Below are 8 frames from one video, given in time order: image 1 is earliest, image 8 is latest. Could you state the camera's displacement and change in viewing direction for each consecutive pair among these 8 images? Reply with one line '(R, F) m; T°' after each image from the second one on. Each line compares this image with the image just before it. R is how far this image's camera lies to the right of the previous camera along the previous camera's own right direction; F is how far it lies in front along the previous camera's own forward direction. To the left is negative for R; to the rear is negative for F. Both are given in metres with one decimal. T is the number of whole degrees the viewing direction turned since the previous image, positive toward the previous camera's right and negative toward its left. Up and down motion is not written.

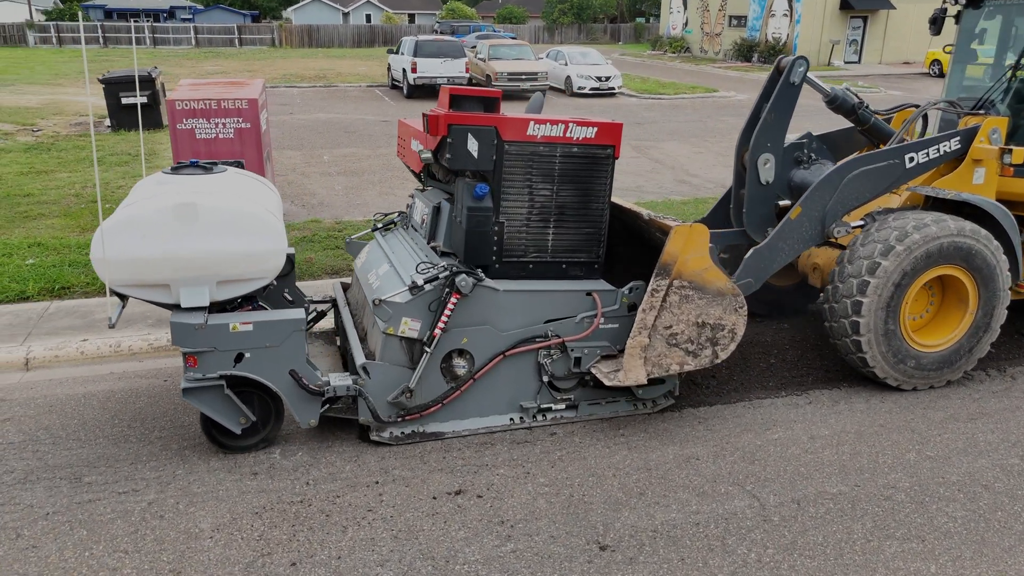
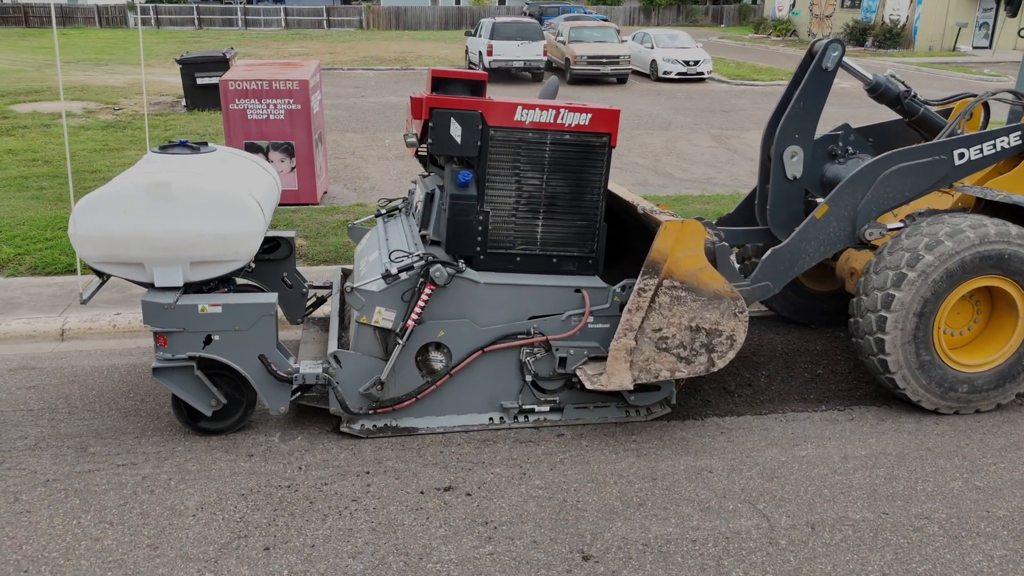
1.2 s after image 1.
(+0.8, +0.3) m; -8°
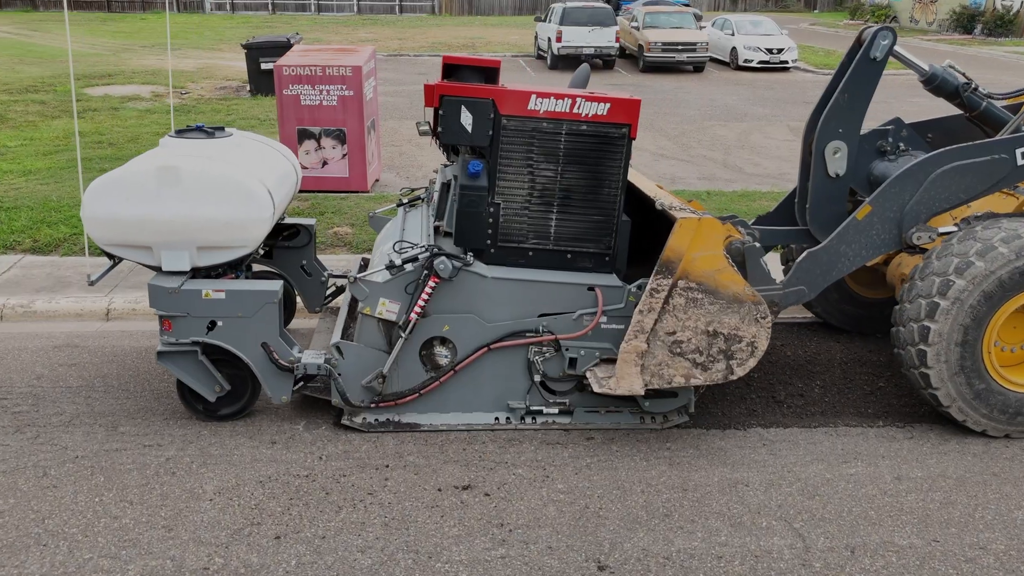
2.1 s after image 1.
(+0.4, +0.2) m; -6°
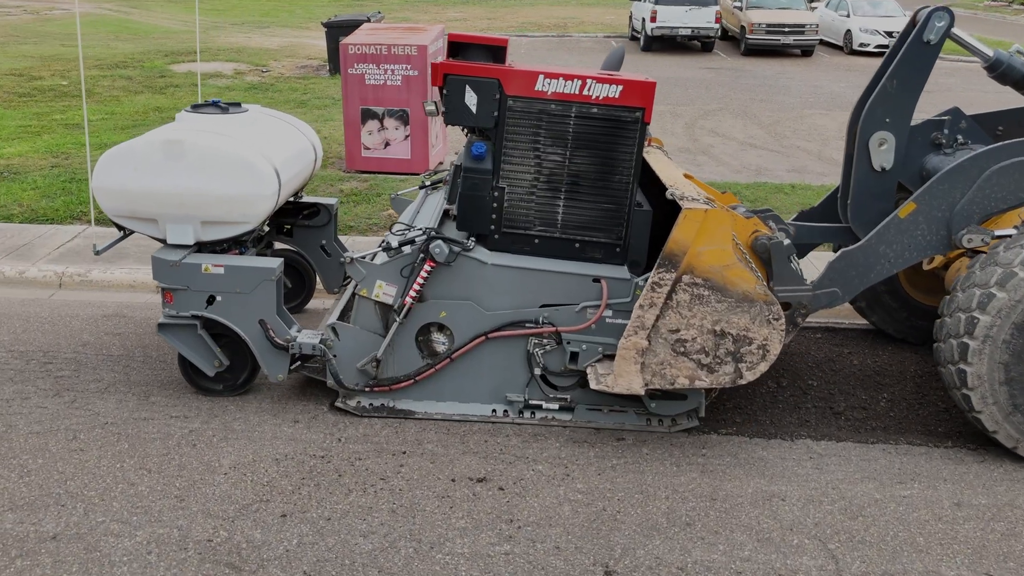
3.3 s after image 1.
(+0.5, +0.2) m; -7°
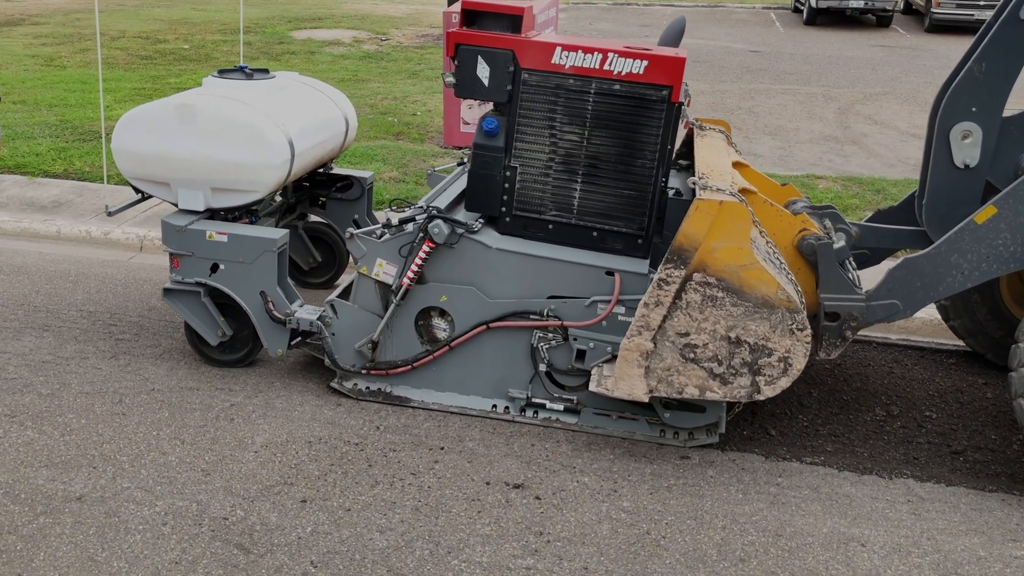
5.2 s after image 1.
(+0.6, +0.5) m; -11°
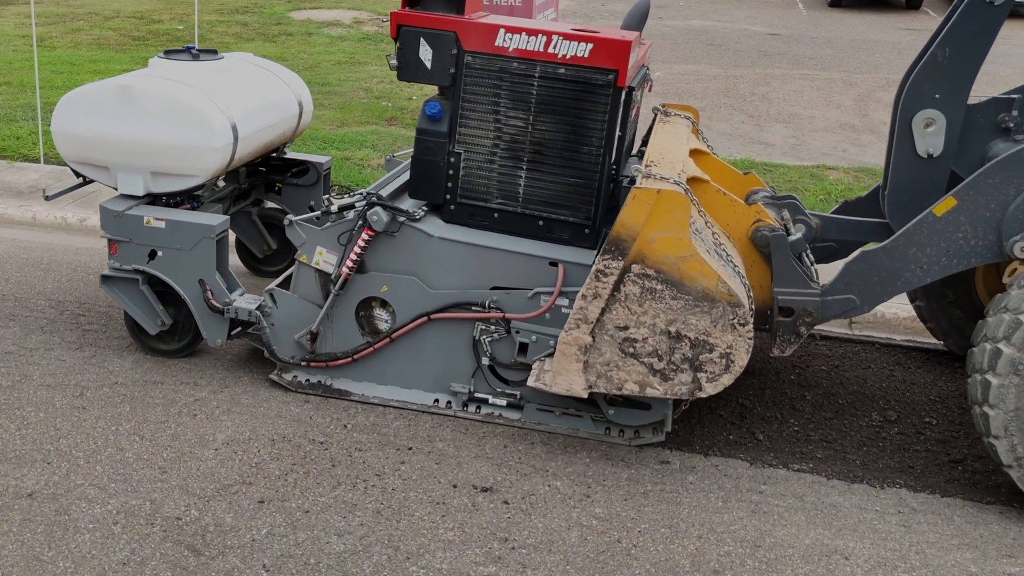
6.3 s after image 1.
(+0.3, +0.2) m; -2°
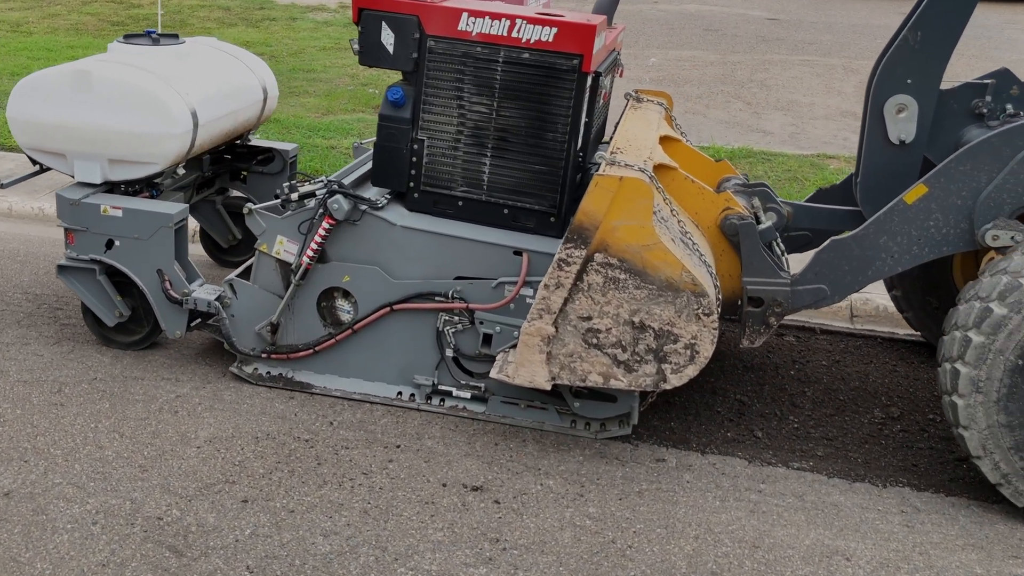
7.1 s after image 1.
(+0.1, +0.1) m; 0°
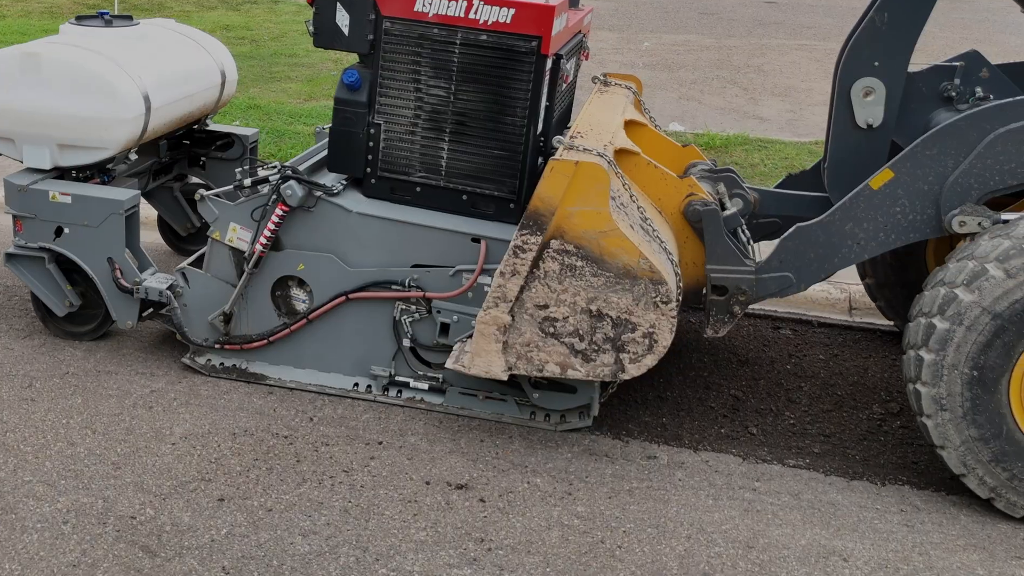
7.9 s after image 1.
(+0.1, +0.2) m; 0°
